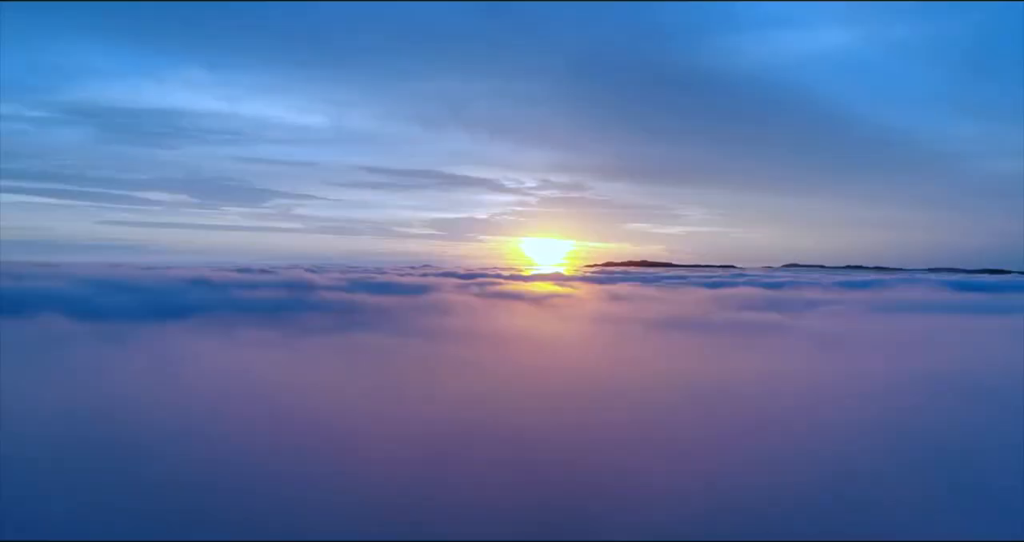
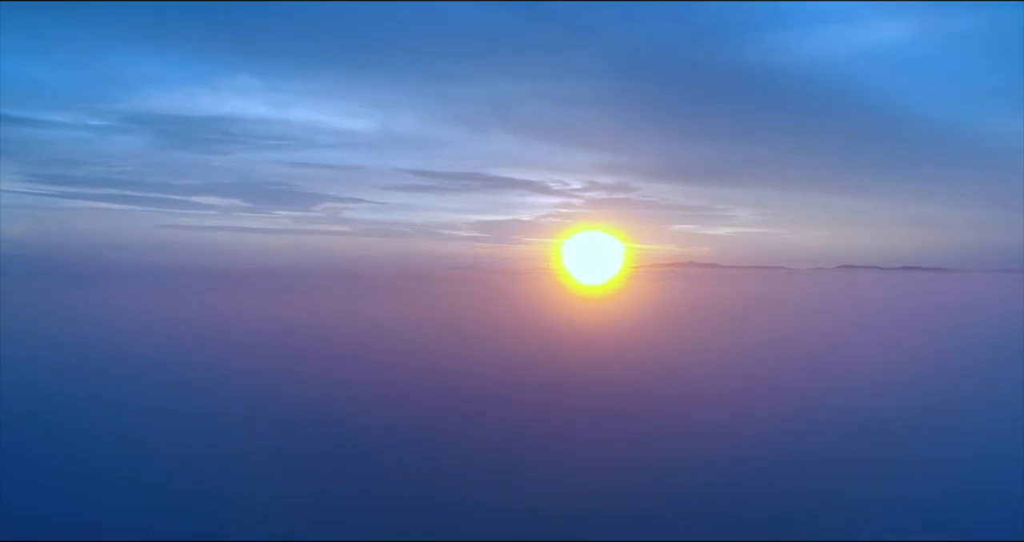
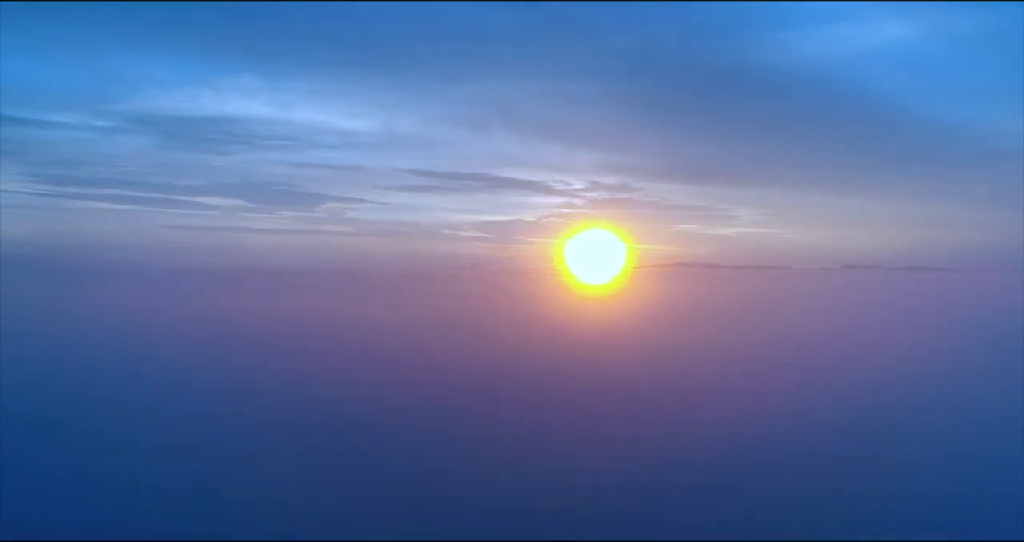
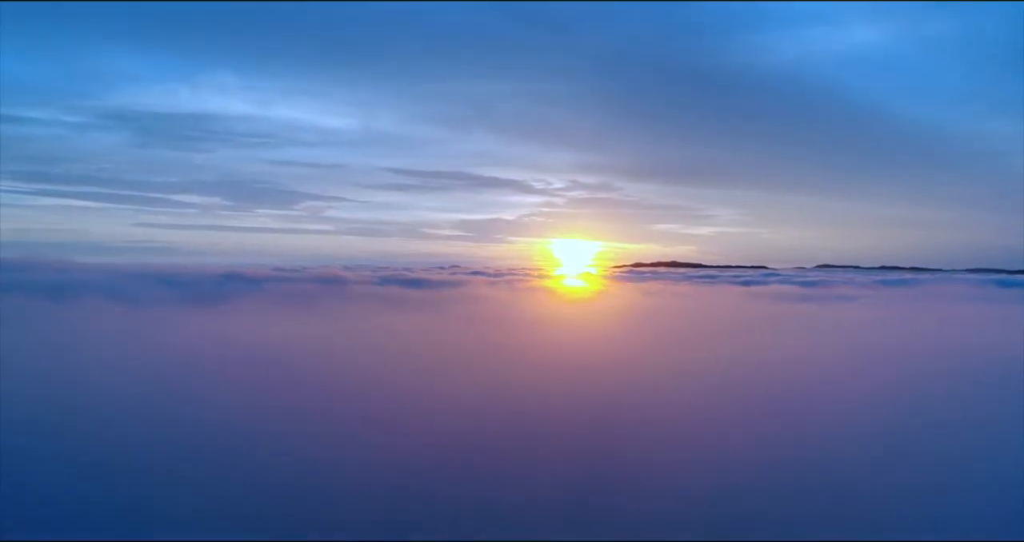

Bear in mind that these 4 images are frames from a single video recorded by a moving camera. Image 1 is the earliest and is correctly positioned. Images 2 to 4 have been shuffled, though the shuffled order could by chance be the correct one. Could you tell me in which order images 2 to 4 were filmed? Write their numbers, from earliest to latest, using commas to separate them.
4, 2, 3
